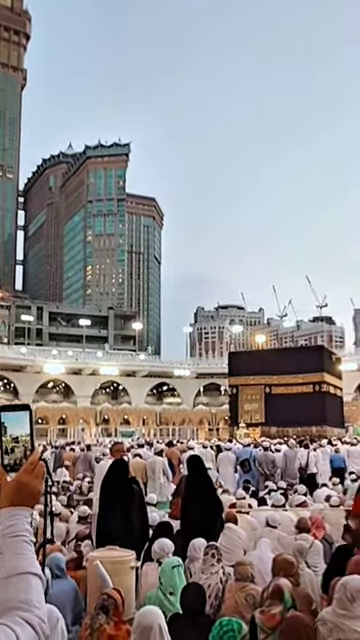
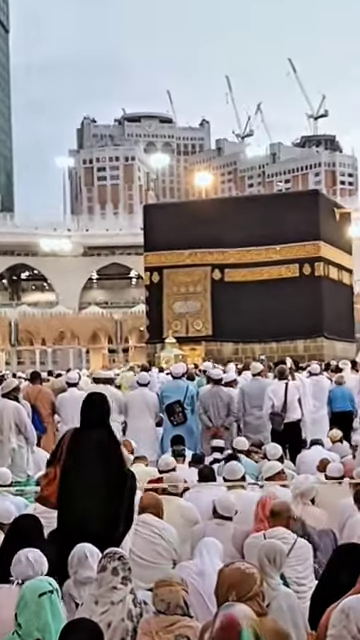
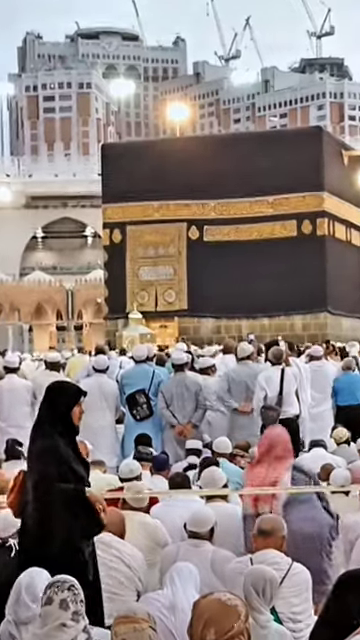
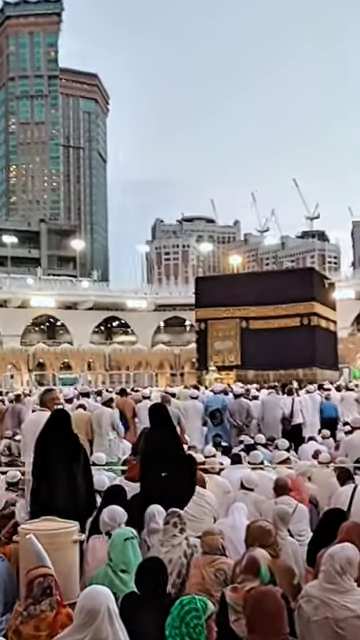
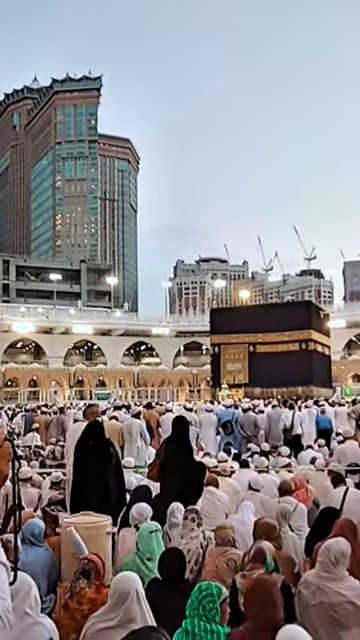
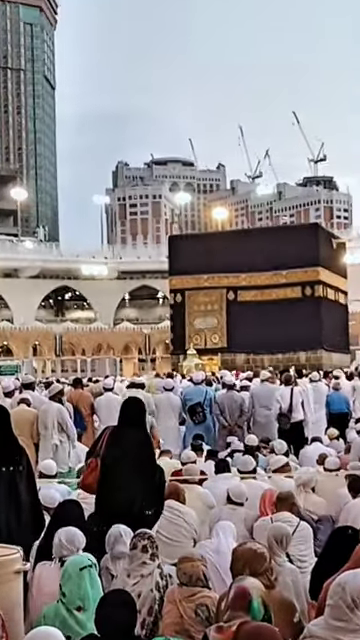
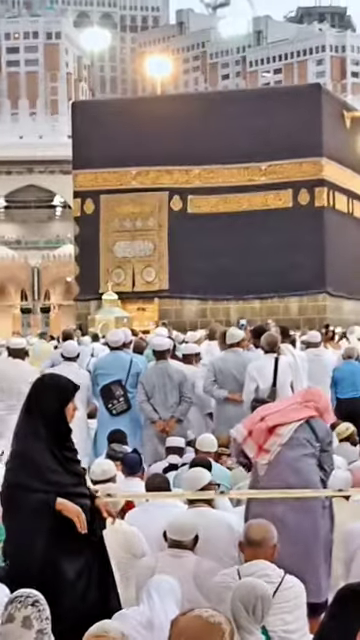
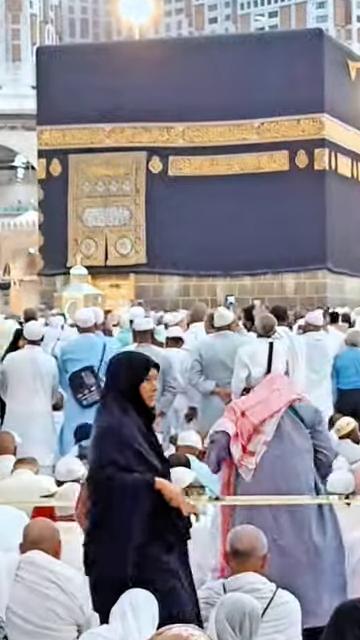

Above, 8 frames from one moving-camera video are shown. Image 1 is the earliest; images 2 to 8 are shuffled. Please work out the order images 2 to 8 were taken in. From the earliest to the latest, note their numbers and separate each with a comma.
5, 4, 6, 2, 3, 7, 8
